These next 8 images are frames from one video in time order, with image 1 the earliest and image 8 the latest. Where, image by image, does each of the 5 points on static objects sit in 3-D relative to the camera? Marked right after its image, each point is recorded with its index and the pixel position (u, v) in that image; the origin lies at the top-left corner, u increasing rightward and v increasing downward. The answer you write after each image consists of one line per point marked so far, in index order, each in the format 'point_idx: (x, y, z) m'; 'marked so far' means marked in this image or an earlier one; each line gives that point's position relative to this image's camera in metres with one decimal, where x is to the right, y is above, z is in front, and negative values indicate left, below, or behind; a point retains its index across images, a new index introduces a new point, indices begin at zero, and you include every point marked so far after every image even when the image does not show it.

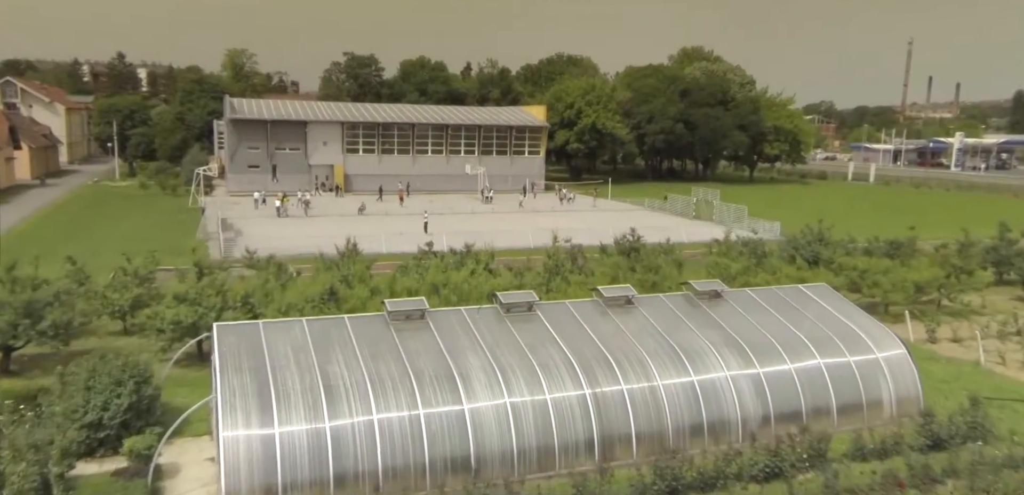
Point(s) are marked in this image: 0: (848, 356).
0: (+7.2, -2.3, +15.3) m
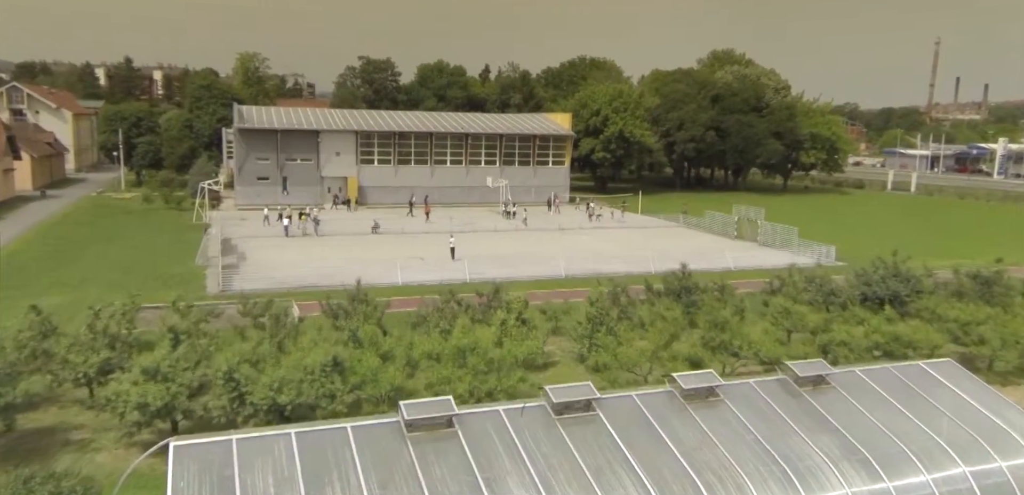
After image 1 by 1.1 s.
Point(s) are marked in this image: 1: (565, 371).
0: (+8.0, -3.6, +11.7) m
1: (+1.4, -3.4, +19.7) m
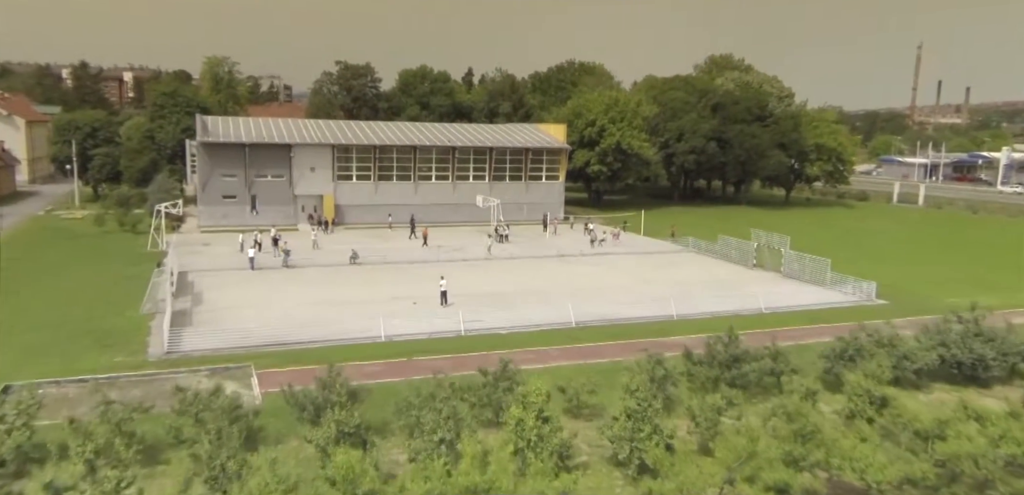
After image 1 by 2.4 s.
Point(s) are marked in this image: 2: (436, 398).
0: (+8.6, -5.2, +7.4) m
1: (+1.8, -5.0, +15.2) m
2: (-1.7, -3.4, +16.4) m
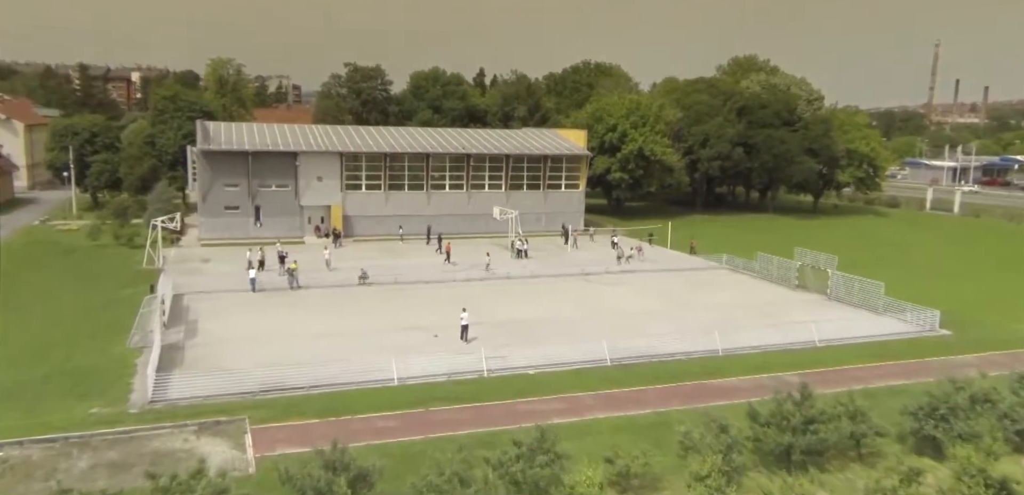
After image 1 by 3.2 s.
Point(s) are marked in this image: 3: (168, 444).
0: (+9.3, -6.2, +4.4) m
1: (+2.6, -6.0, +12.3) m
2: (-0.9, -4.4, +13.5) m
3: (-8.5, -4.9, +17.8) m
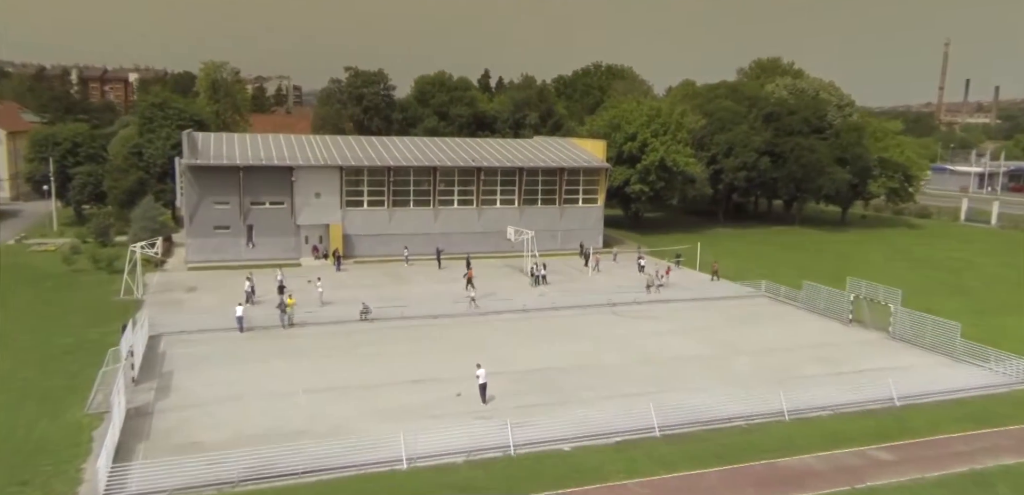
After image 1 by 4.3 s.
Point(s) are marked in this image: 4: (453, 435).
0: (+10.2, -7.6, +0.5) m
1: (+3.5, -7.4, +8.4) m
2: (-0.1, -5.8, +9.6) m
3: (-7.6, -6.3, +13.9) m
4: (-1.6, -5.2, +19.8) m
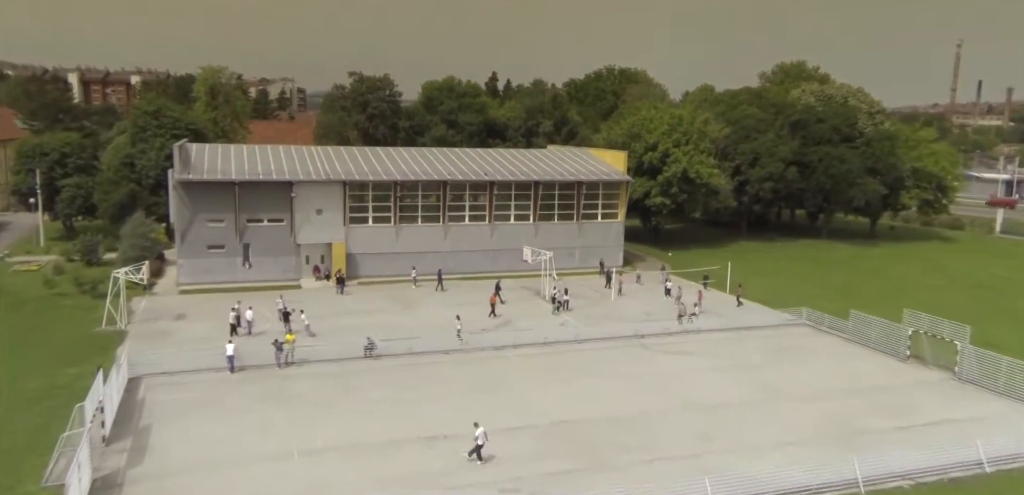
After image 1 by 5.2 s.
0: (+10.8, -8.7, -2.7) m
1: (+4.2, -8.5, +5.2) m
2: (+0.6, -6.9, +6.5) m
3: (-6.9, -7.4, +10.8) m
4: (-0.8, -6.3, +16.7) m
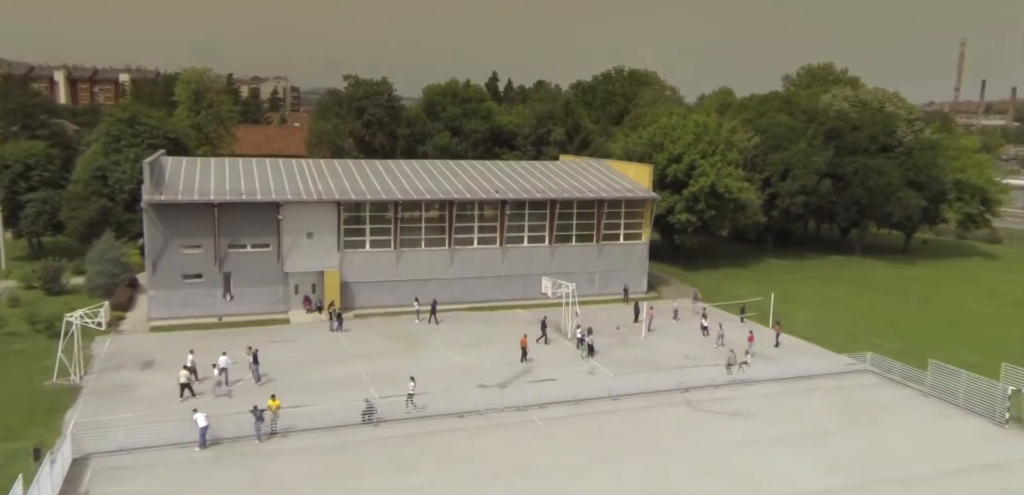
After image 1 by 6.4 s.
0: (+11.9, -10.3, -7.2) m
1: (+5.2, -10.1, +0.7) m
2: (+1.7, -8.5, +1.9) m
3: (-5.9, -8.9, +6.2) m
4: (+0.1, -7.8, +12.1) m
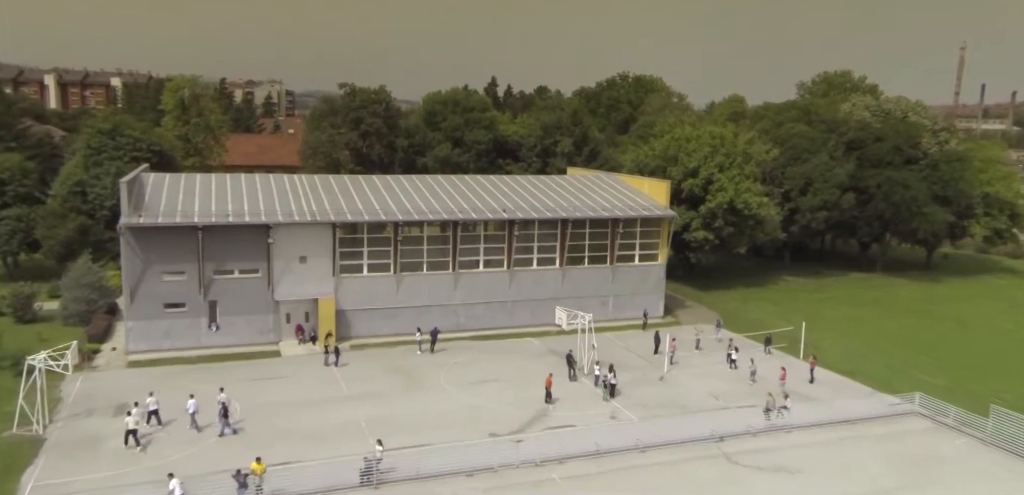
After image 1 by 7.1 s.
0: (+12.6, -11.3, -10.0) m
1: (+5.9, -11.1, -2.1) m
2: (+2.3, -9.5, -0.9) m
3: (-5.3, -10.0, +3.3) m
4: (+0.7, -8.9, +9.3) m
